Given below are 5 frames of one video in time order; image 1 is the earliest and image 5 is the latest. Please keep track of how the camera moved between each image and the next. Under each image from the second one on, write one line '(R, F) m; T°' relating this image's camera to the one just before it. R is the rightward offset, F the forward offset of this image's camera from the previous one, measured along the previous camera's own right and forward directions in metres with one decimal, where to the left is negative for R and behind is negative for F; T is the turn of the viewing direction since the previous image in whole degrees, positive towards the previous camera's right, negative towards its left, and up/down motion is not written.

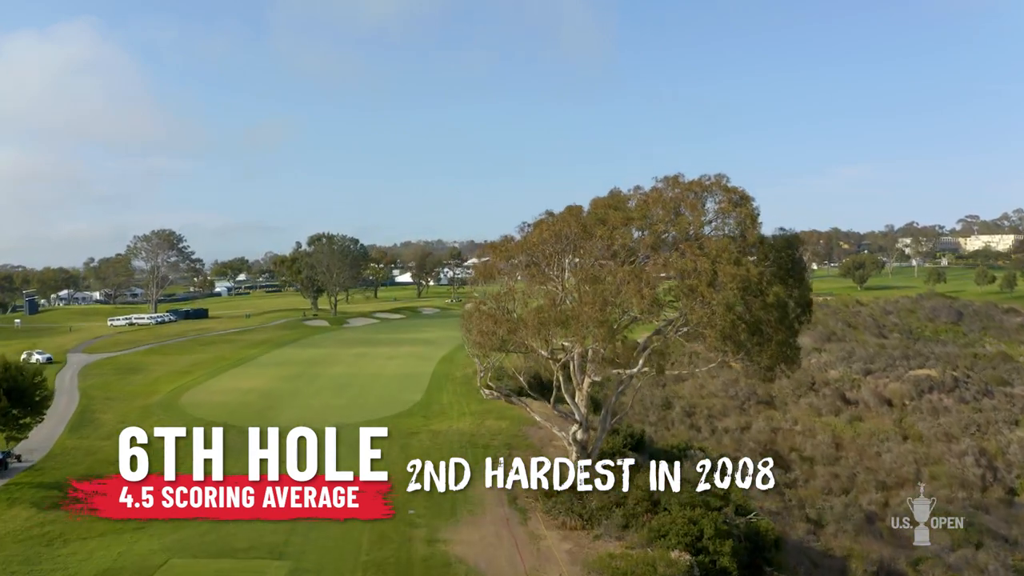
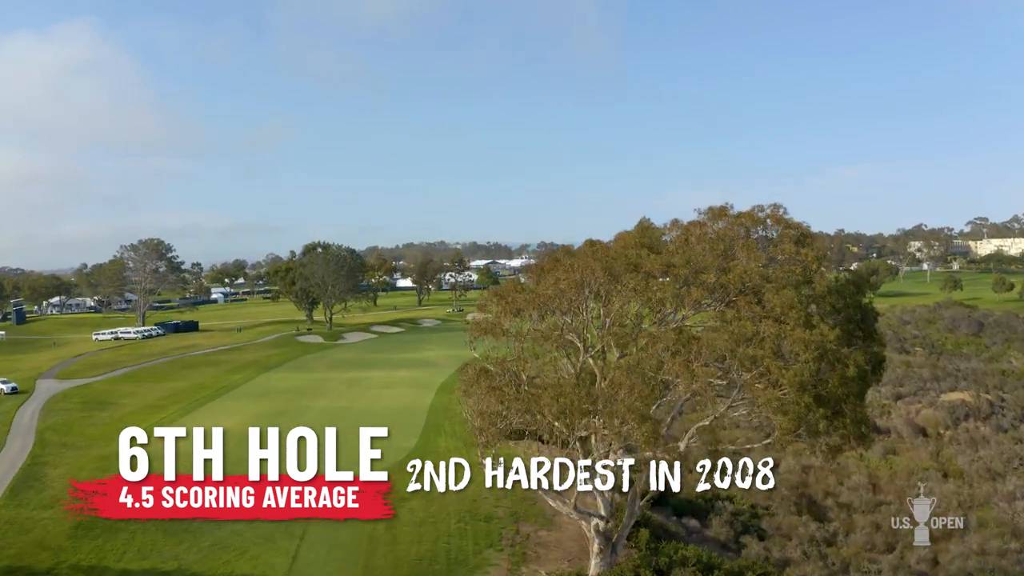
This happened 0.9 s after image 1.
(-0.1, +2.2) m; 0°
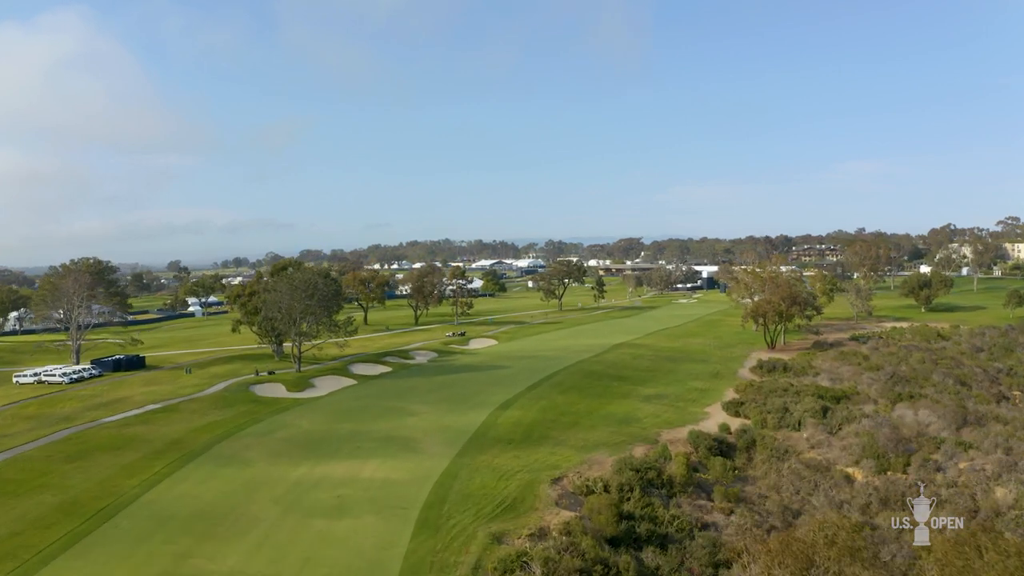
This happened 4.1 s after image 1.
(-0.3, +8.7) m; -1°
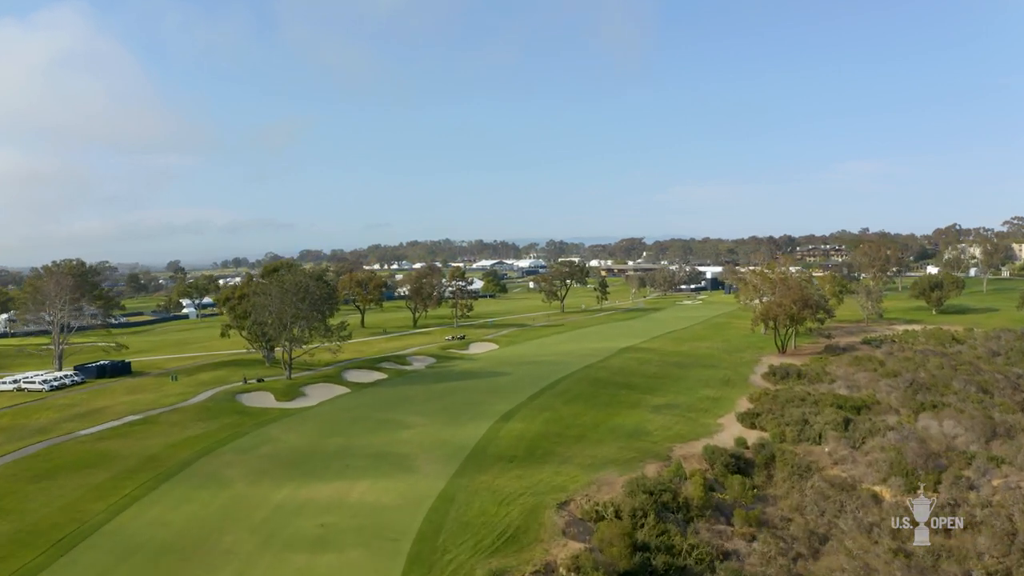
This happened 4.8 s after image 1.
(-0.1, +1.8) m; 0°
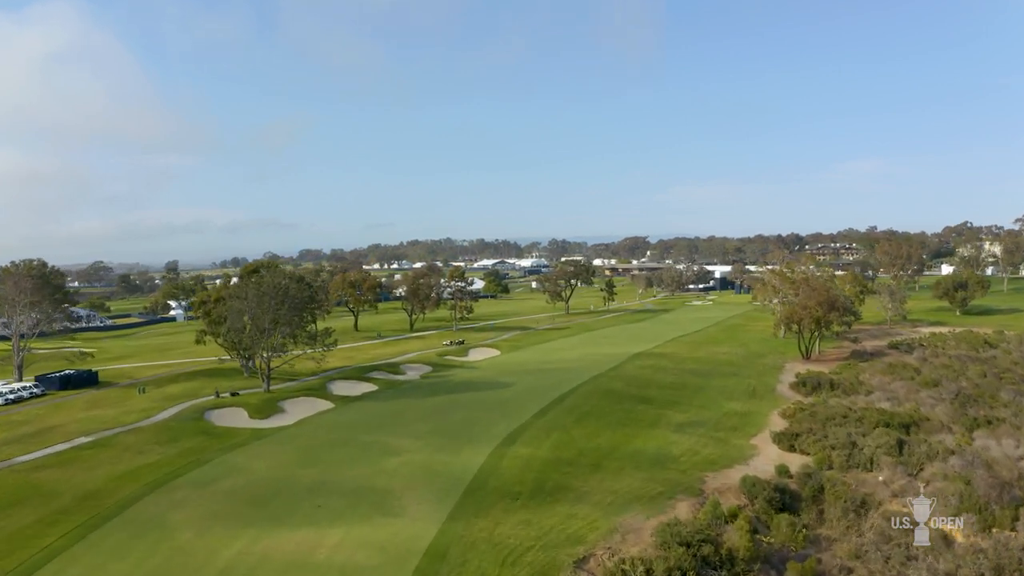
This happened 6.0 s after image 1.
(-0.1, +3.6) m; 0°
